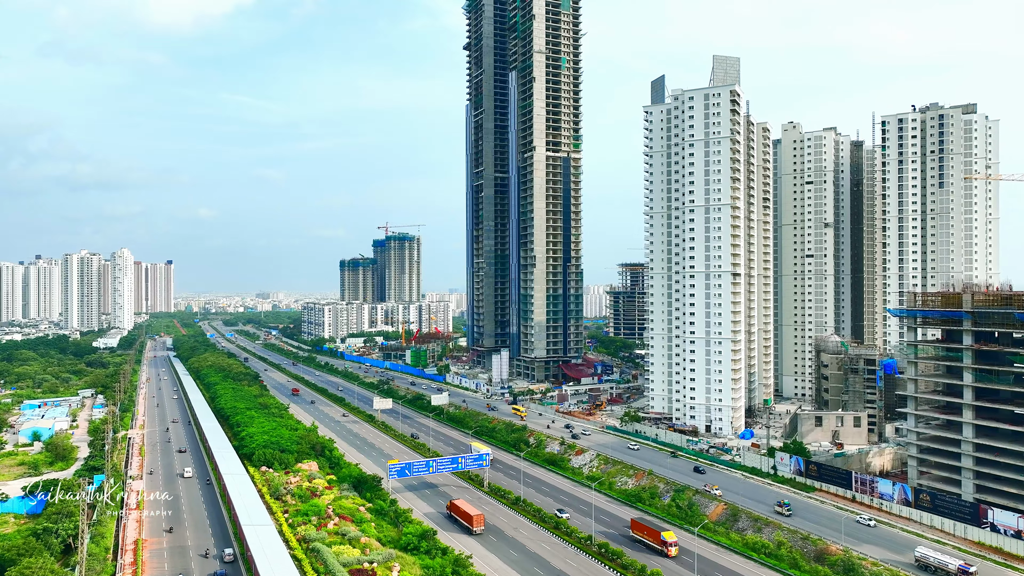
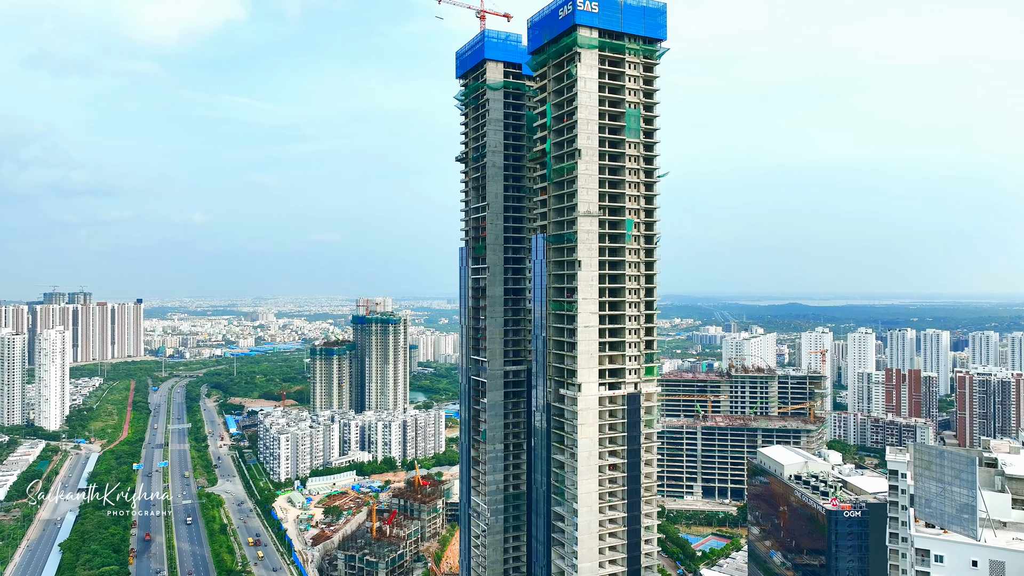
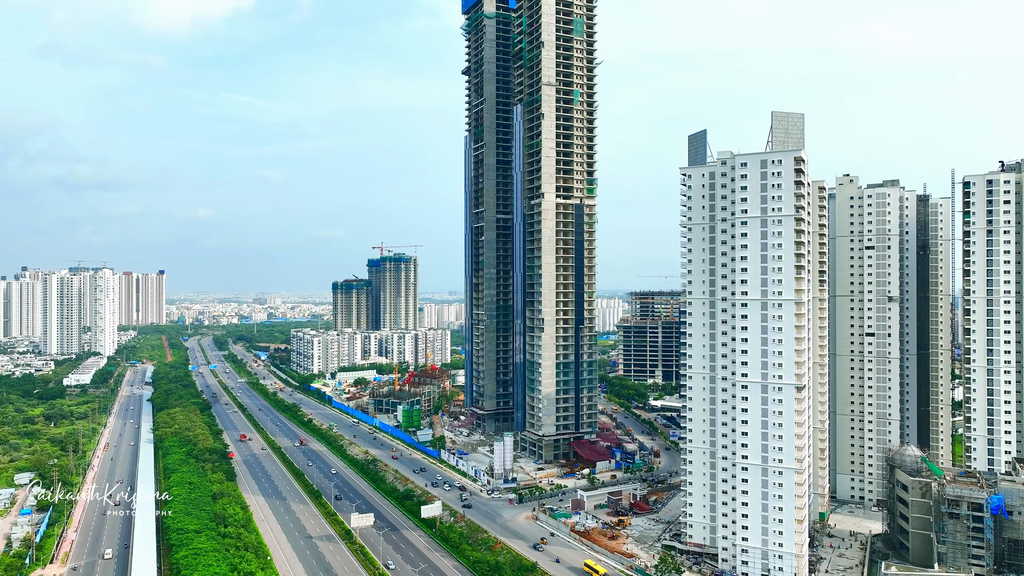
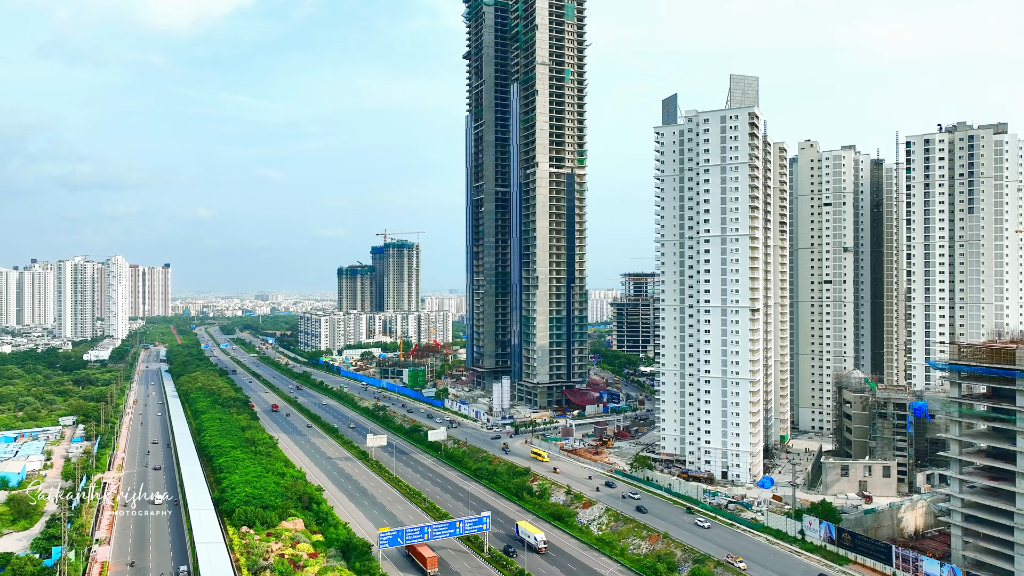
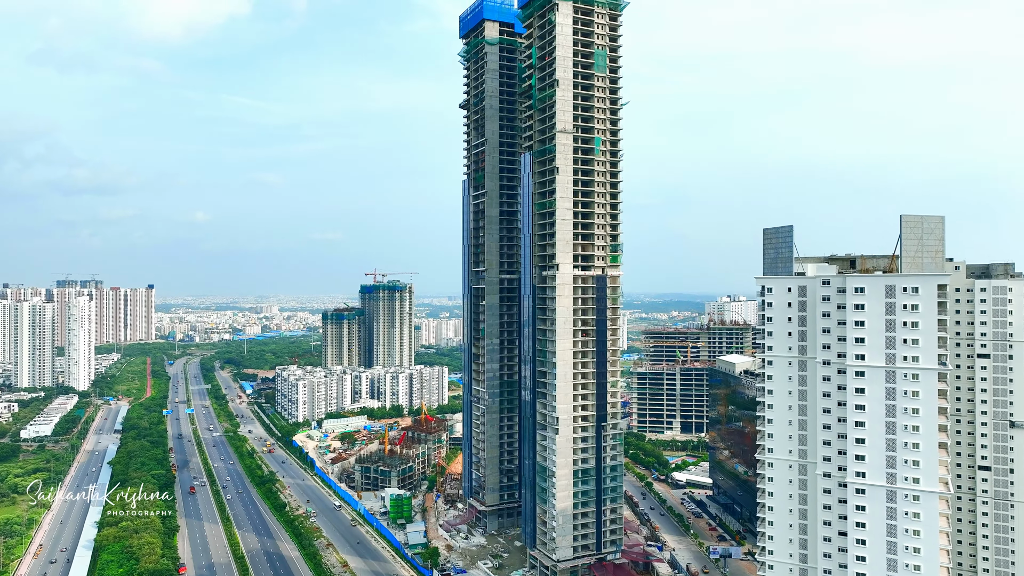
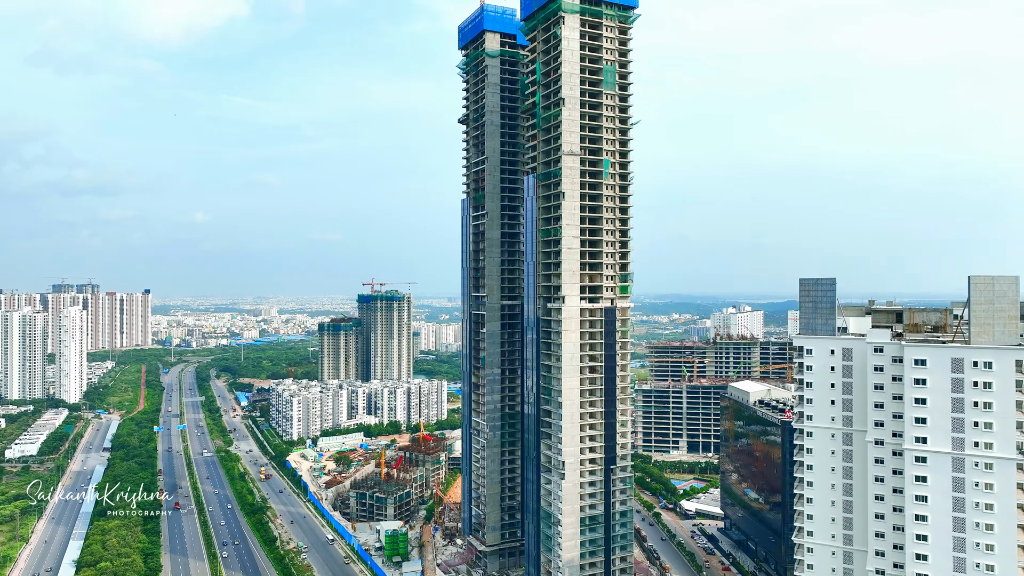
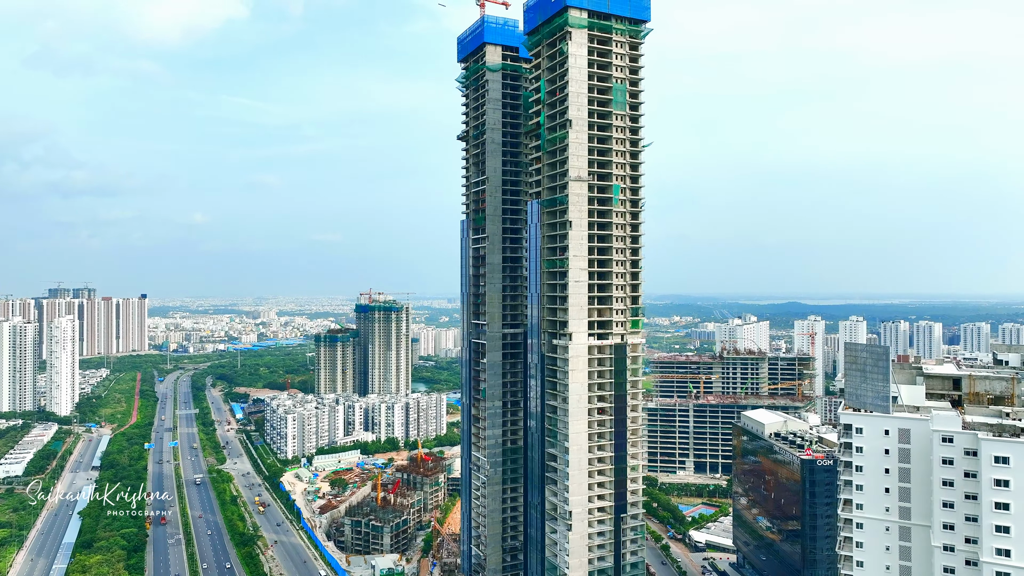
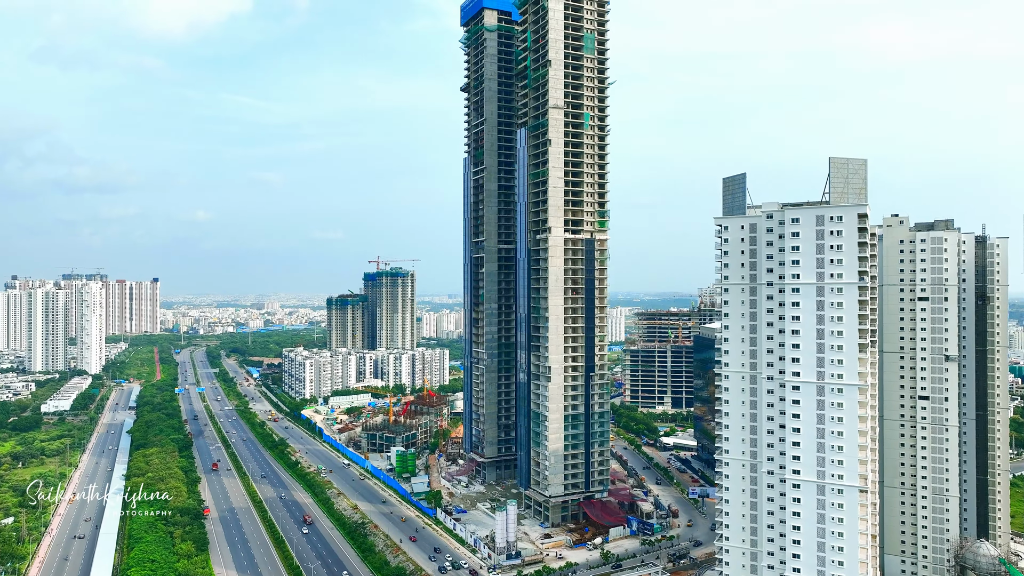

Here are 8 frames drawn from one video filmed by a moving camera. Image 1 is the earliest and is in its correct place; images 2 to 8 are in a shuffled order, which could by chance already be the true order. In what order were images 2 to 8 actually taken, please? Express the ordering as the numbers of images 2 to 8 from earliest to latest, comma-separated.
4, 3, 8, 5, 6, 7, 2
